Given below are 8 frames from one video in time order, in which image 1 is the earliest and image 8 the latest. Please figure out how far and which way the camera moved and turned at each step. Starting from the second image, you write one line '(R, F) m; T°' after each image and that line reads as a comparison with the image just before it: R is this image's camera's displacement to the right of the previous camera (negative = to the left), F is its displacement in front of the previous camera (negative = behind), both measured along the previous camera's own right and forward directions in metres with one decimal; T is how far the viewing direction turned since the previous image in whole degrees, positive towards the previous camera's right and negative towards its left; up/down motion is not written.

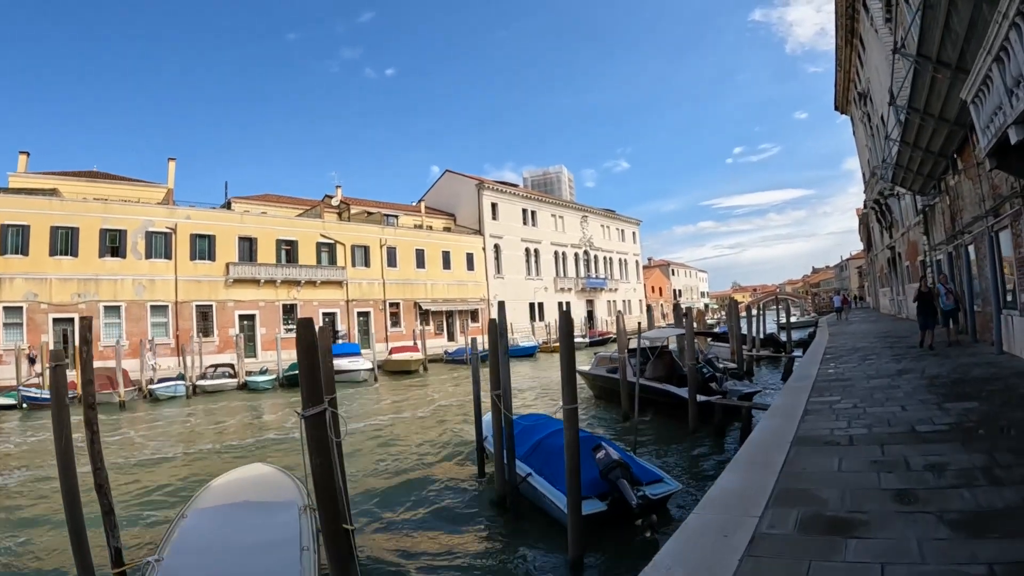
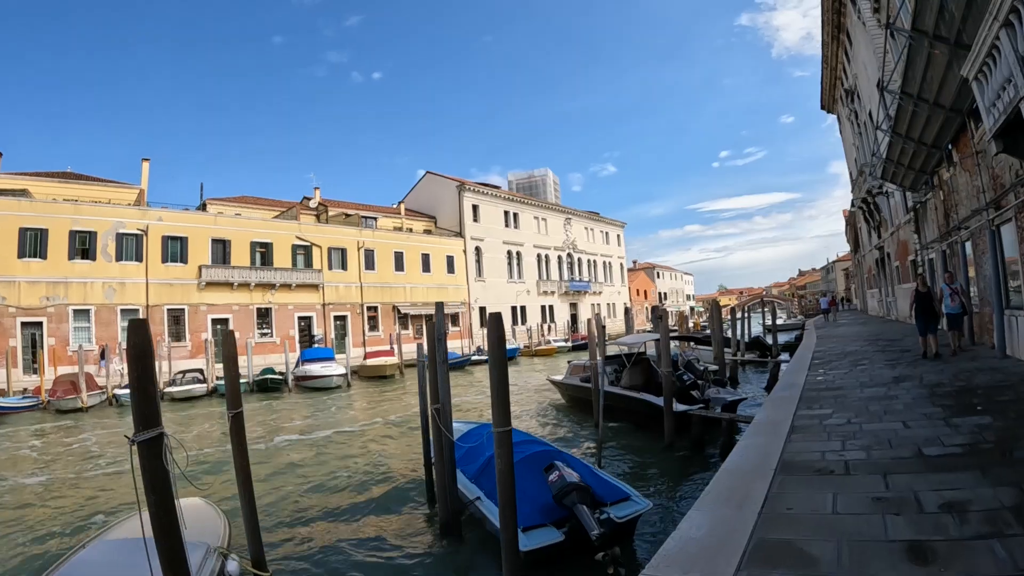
(+0.4, +0.8) m; +1°
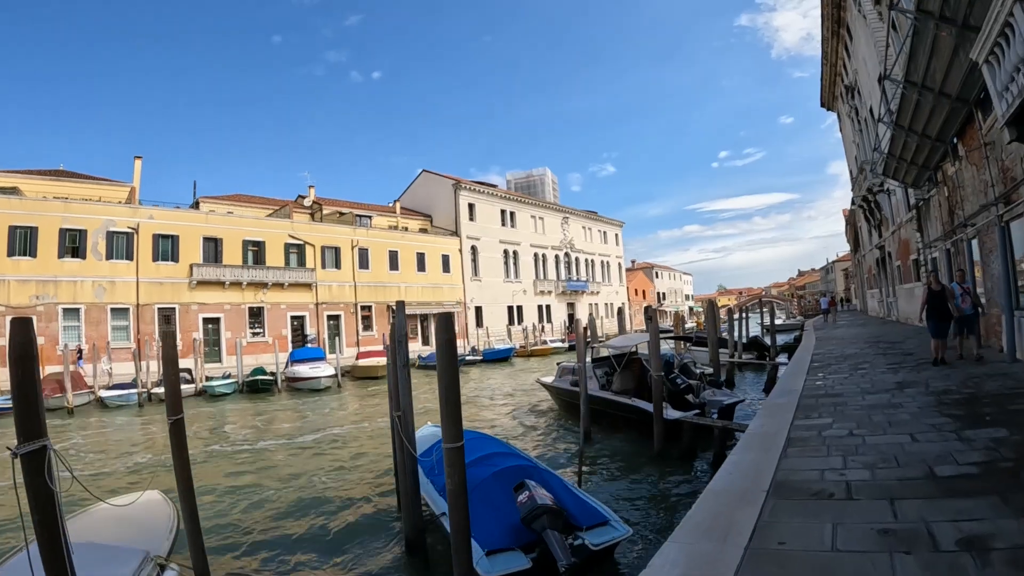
(+0.2, +0.4) m; 0°
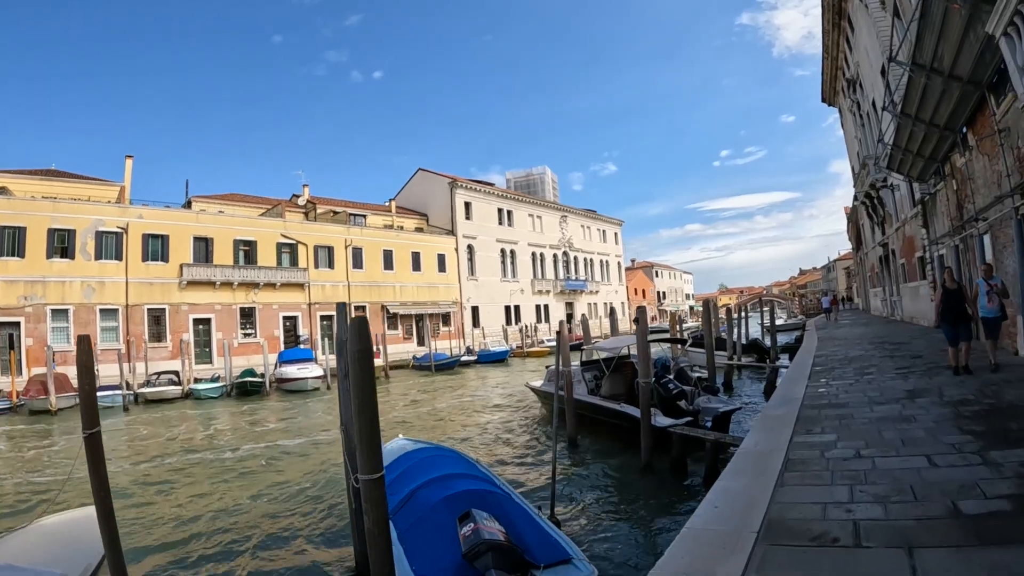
(+0.3, +0.6) m; 0°
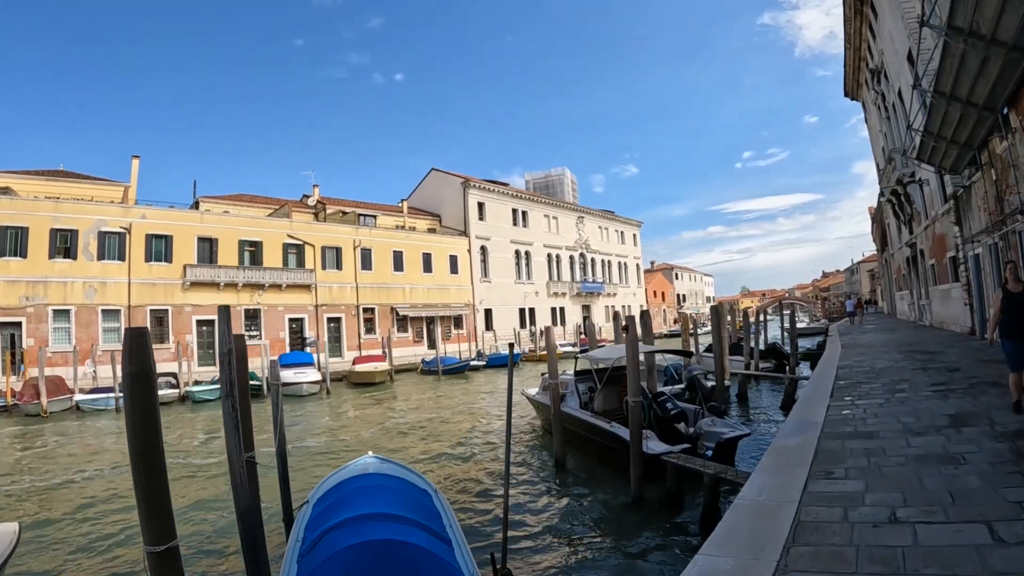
(+0.5, +0.9) m; -2°
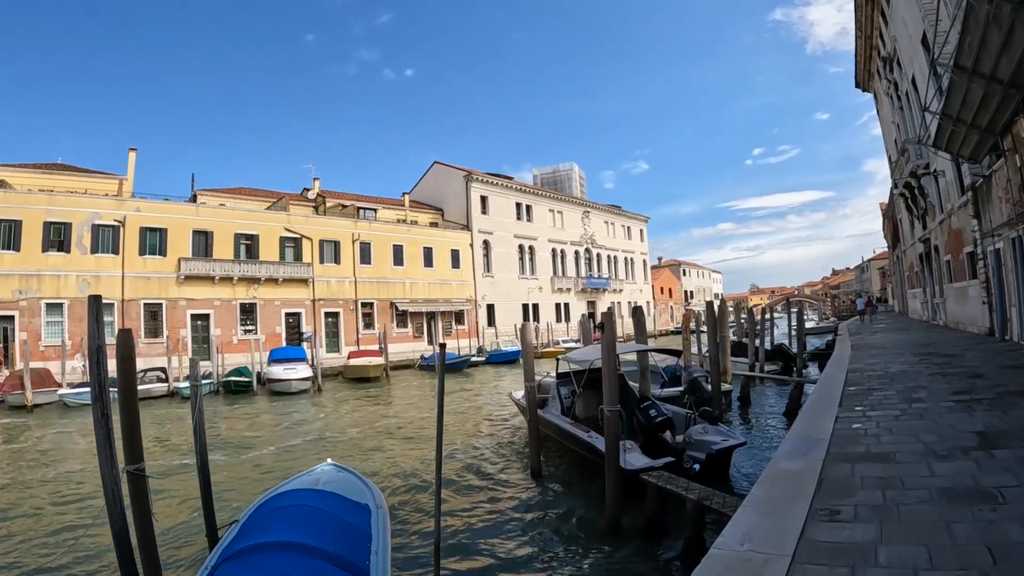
(+0.4, +0.7) m; -1°
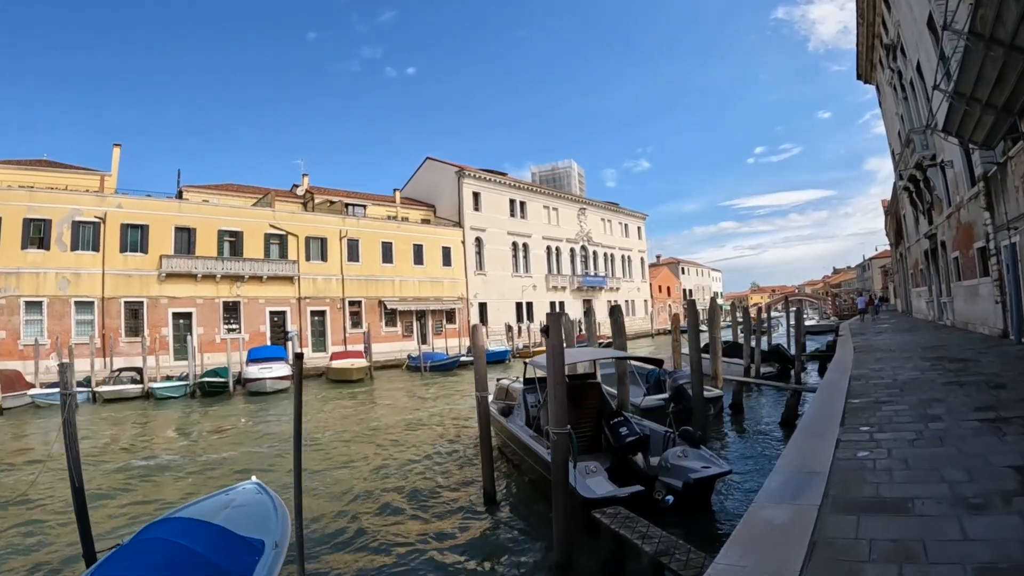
(+0.5, +0.9) m; 0°
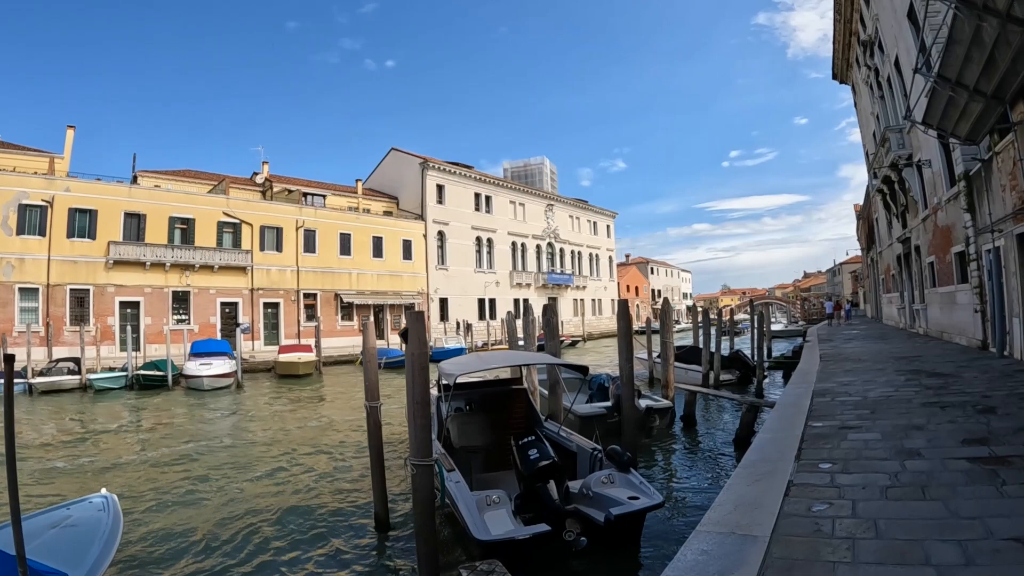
(+0.7, +1.0) m; +2°
